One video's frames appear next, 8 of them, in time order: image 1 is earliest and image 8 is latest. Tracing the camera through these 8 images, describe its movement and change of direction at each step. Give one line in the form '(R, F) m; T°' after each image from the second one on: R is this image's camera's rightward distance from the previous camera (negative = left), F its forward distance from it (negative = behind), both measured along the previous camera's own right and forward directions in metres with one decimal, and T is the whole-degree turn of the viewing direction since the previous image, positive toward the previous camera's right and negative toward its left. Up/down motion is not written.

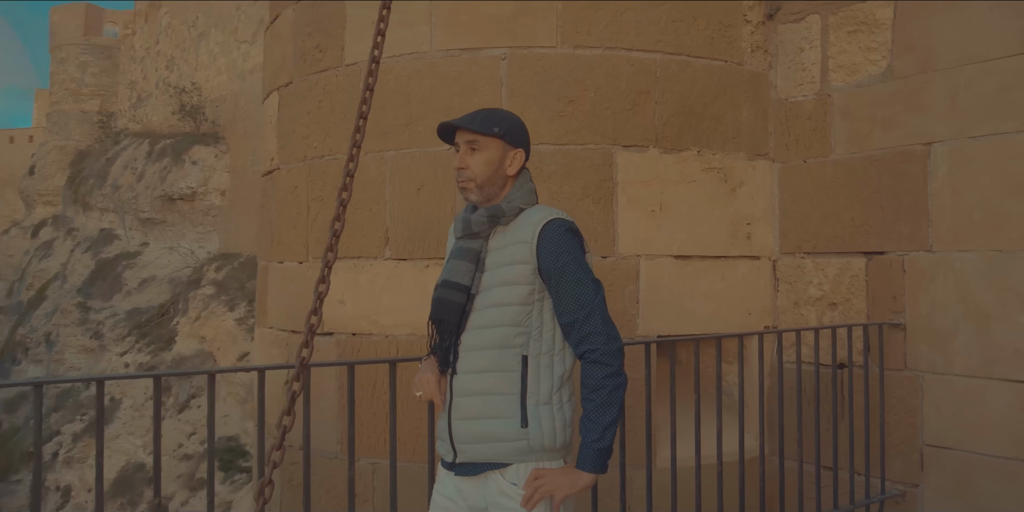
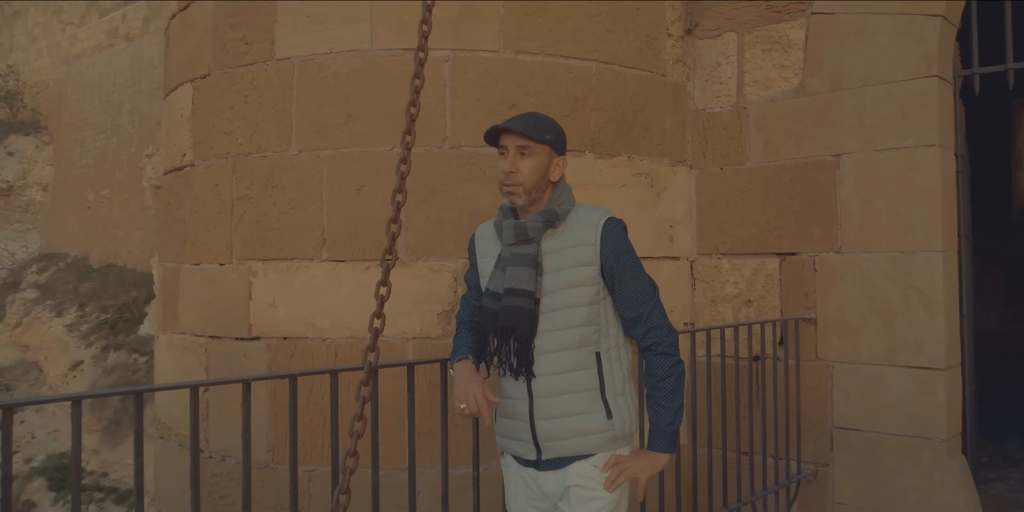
(-0.4, 0.0) m; +11°
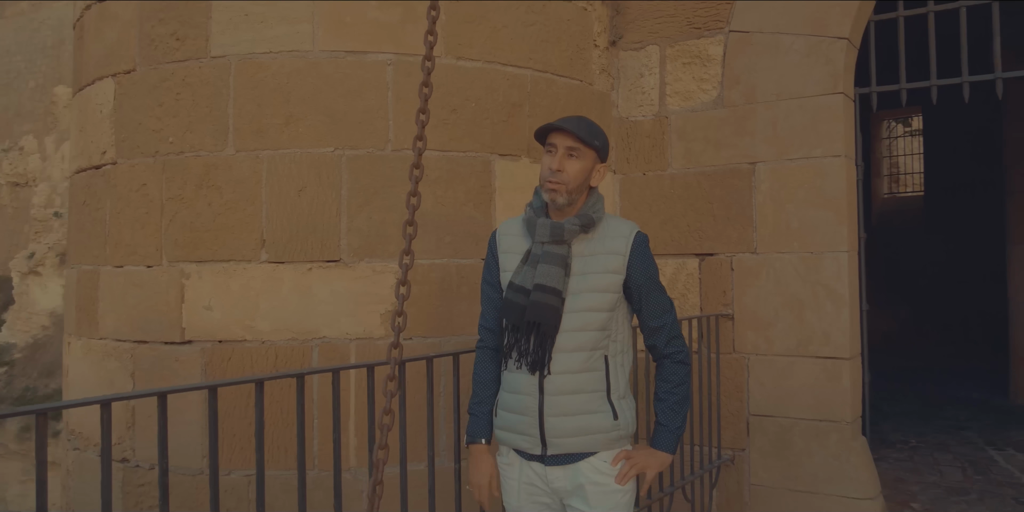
(-0.3, -0.1) m; +9°
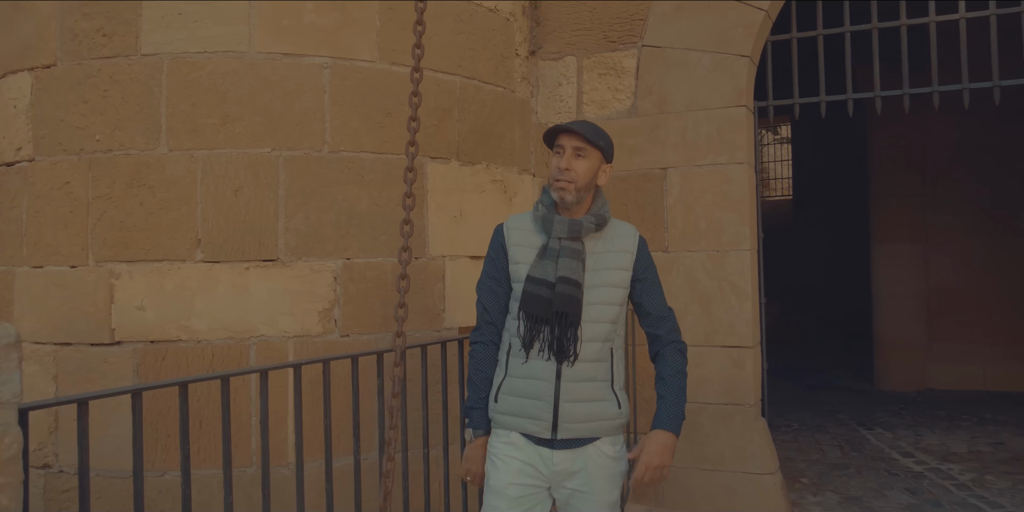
(-0.2, -0.1) m; +8°
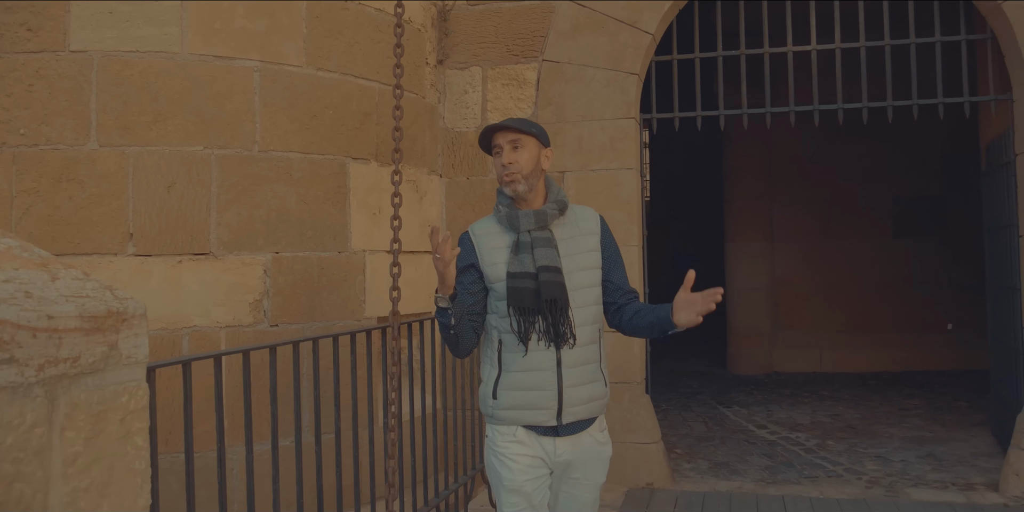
(-0.3, -0.3) m; +10°
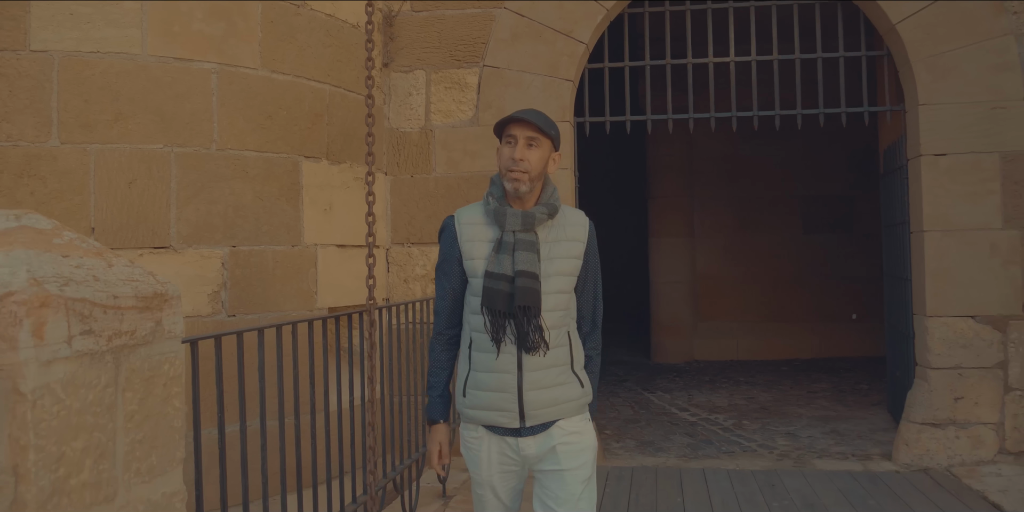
(-0.1, -0.3) m; +5°
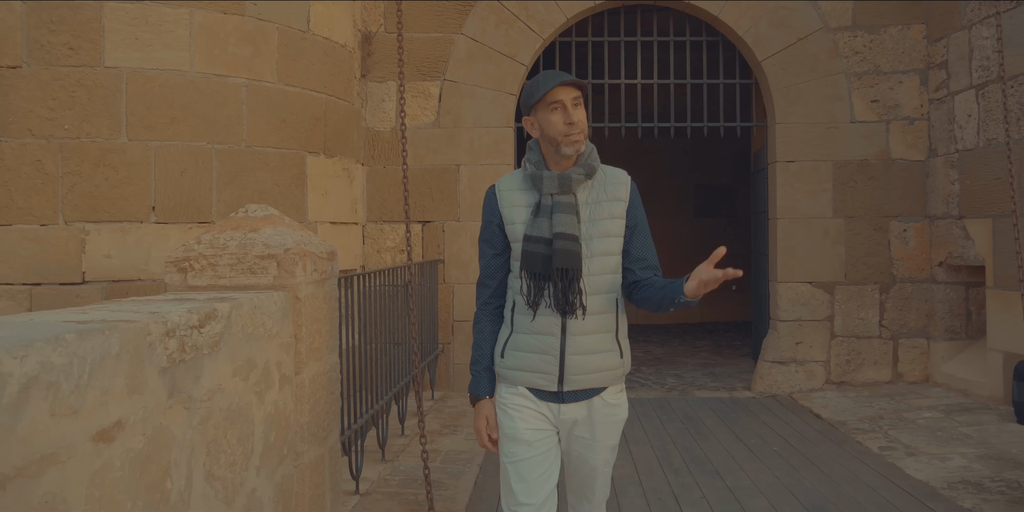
(-0.4, -1.2) m; +7°
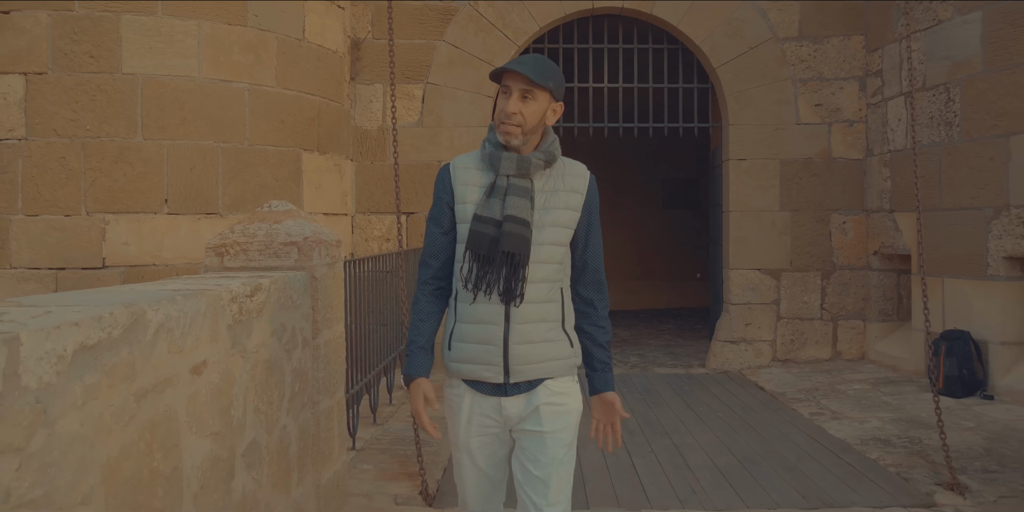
(0.0, -0.6) m; +2°
